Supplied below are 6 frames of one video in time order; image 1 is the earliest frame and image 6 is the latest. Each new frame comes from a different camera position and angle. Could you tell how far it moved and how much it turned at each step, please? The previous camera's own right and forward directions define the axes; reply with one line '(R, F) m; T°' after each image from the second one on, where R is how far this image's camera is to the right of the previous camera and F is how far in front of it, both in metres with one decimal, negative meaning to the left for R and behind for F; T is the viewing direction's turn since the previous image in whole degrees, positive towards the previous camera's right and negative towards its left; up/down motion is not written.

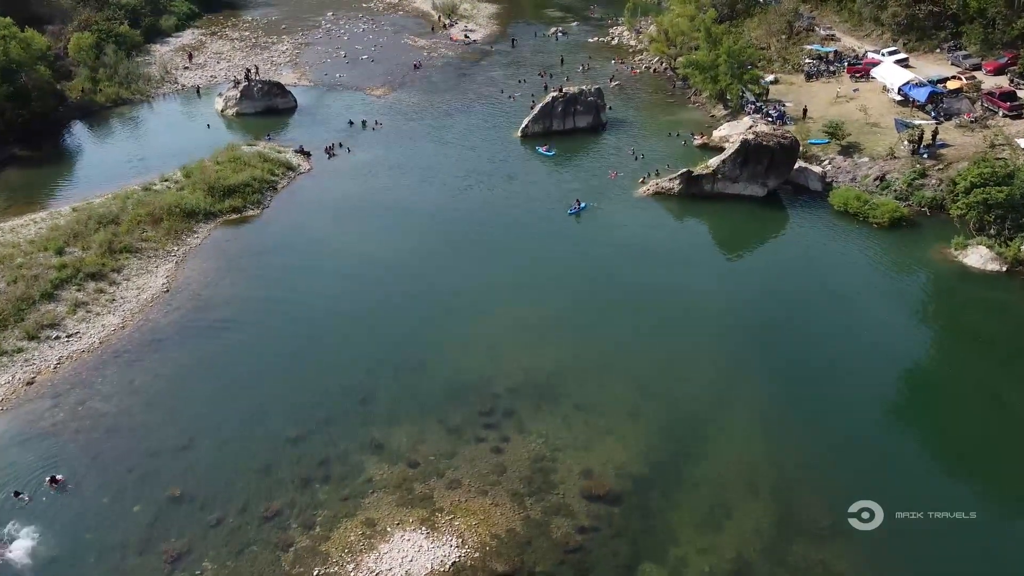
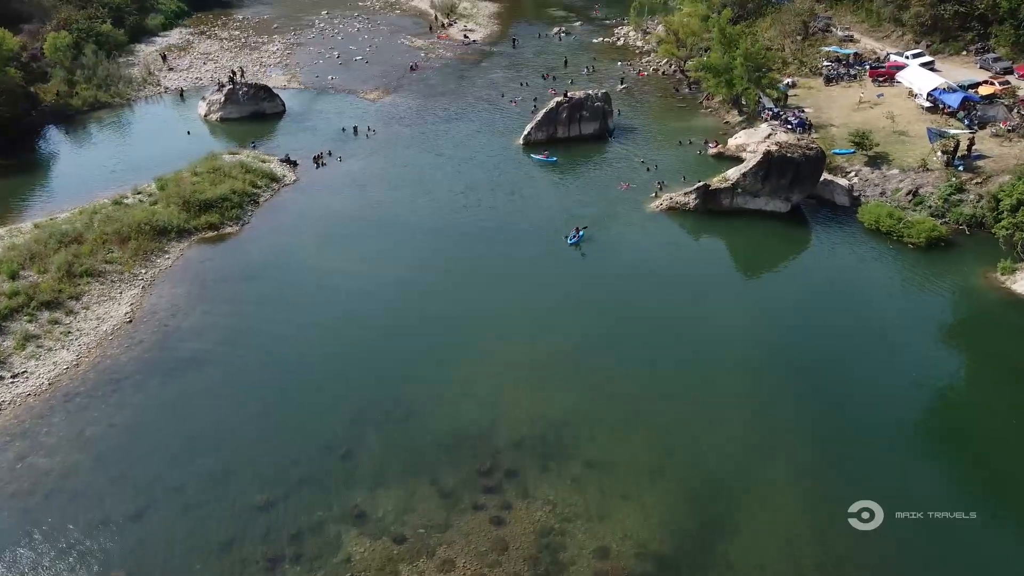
(-0.1, +4.6) m; 0°
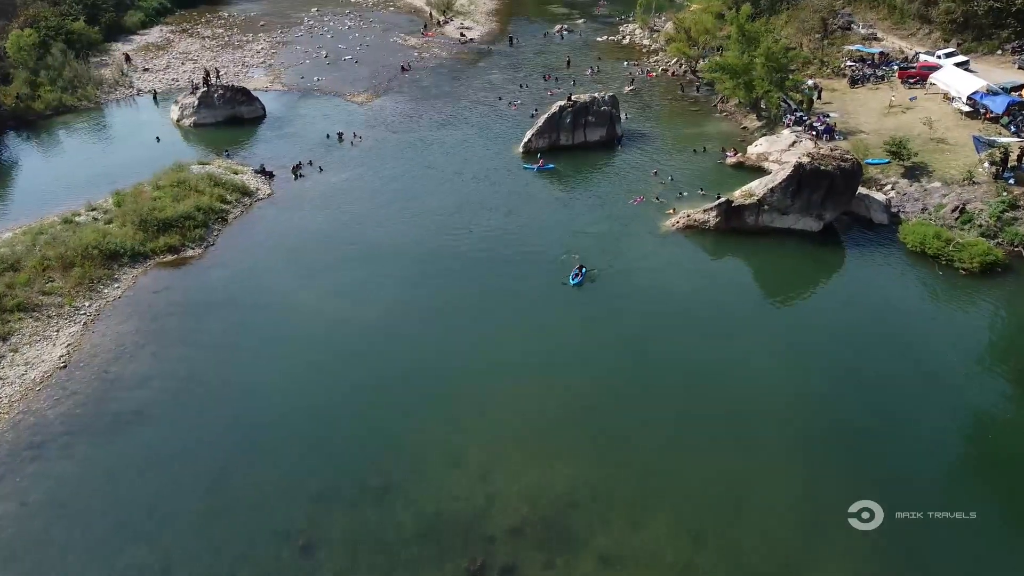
(+0.1, +5.8) m; 0°
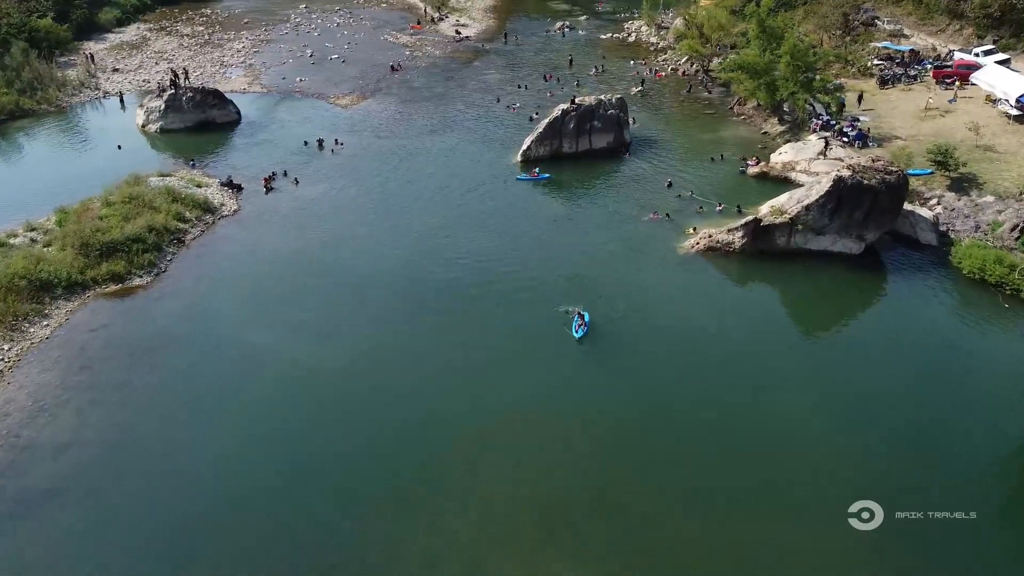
(+0.2, +6.0) m; 0°
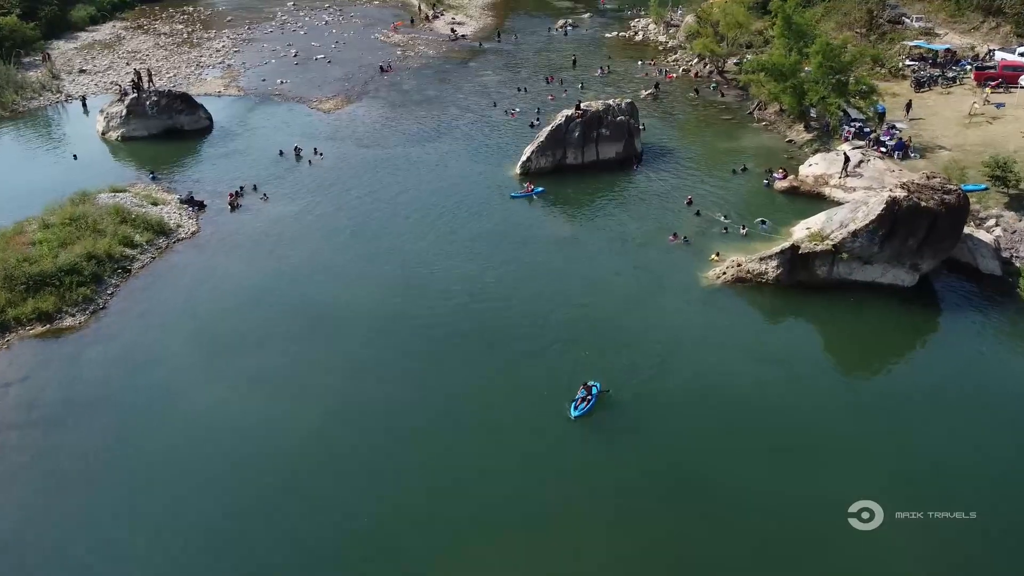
(+0.2, +5.8) m; 0°
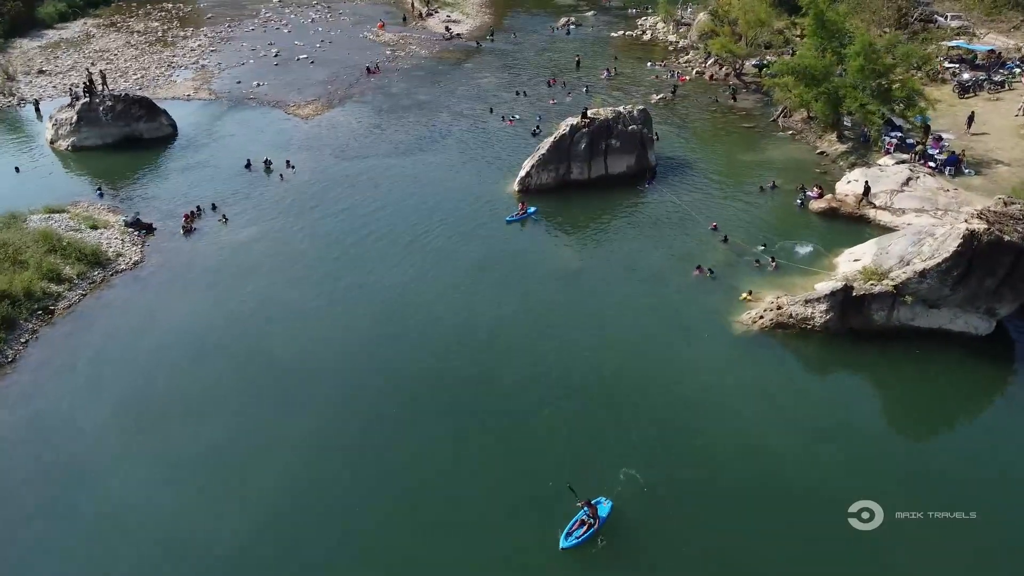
(+0.2, +6.0) m; 0°
